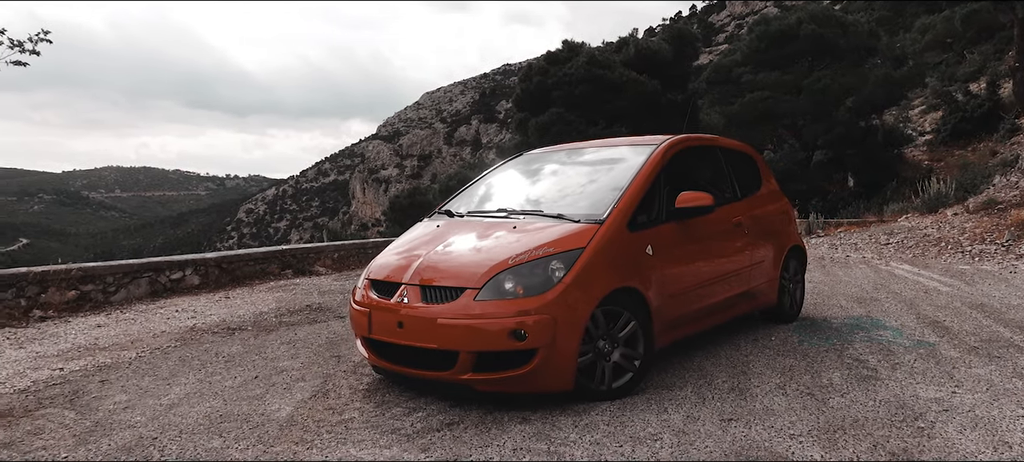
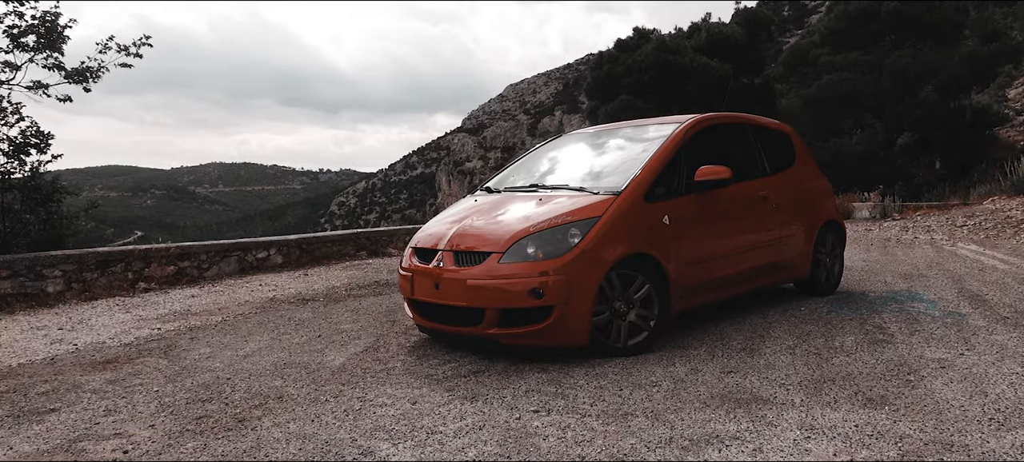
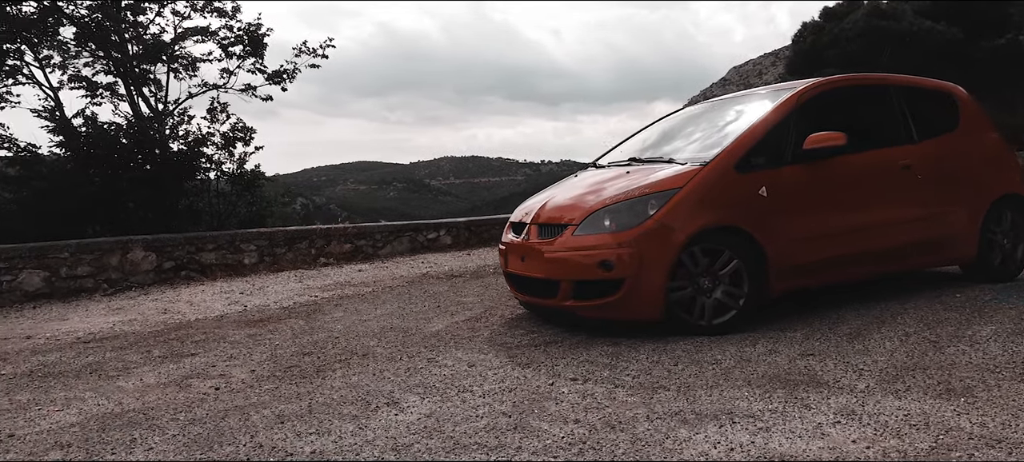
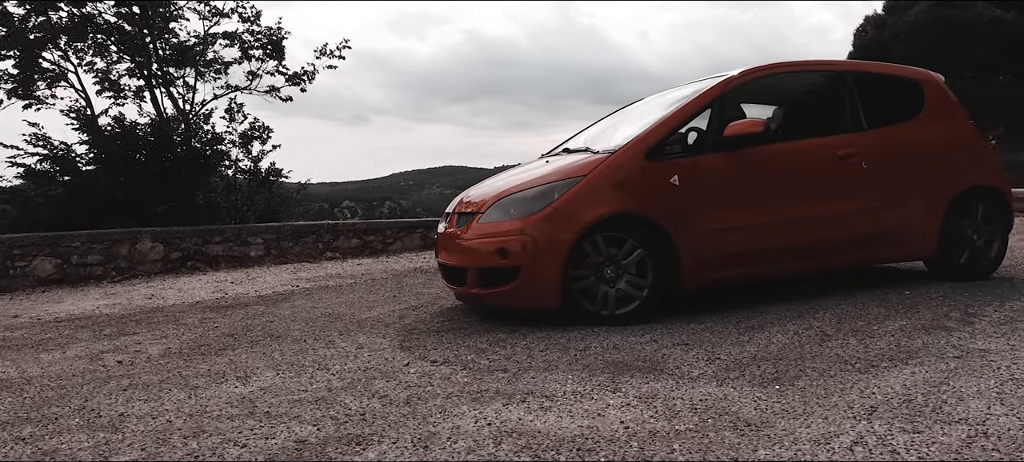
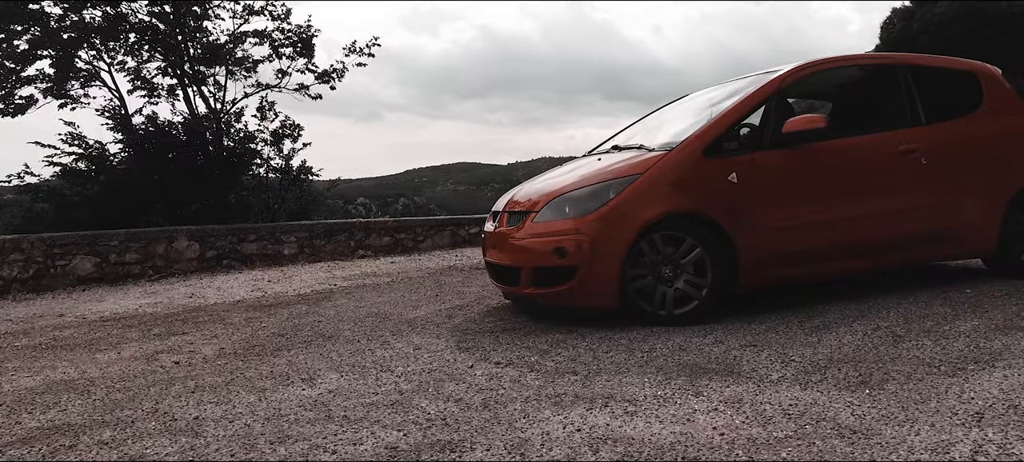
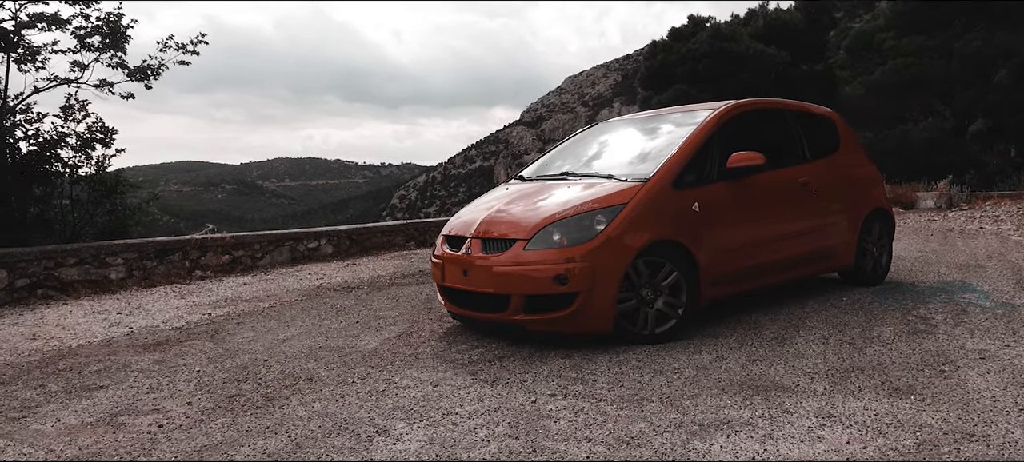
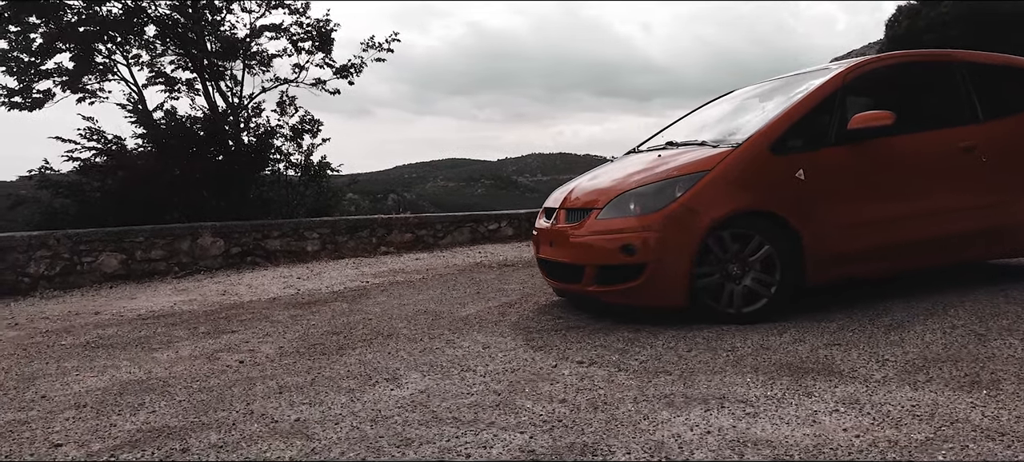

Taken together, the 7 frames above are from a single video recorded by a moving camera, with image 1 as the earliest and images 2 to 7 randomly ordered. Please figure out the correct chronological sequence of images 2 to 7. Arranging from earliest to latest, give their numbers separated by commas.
2, 6, 3, 7, 5, 4
